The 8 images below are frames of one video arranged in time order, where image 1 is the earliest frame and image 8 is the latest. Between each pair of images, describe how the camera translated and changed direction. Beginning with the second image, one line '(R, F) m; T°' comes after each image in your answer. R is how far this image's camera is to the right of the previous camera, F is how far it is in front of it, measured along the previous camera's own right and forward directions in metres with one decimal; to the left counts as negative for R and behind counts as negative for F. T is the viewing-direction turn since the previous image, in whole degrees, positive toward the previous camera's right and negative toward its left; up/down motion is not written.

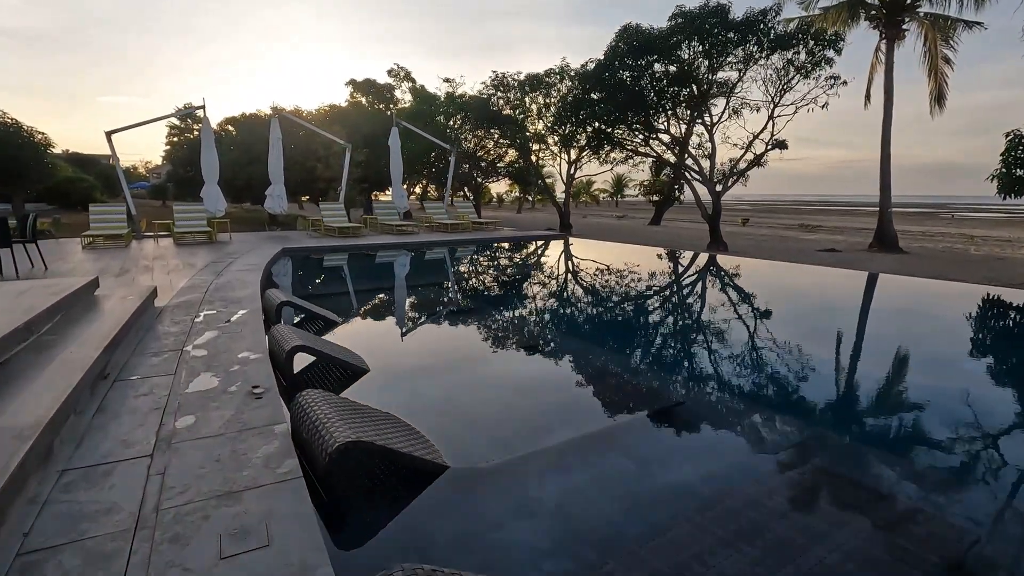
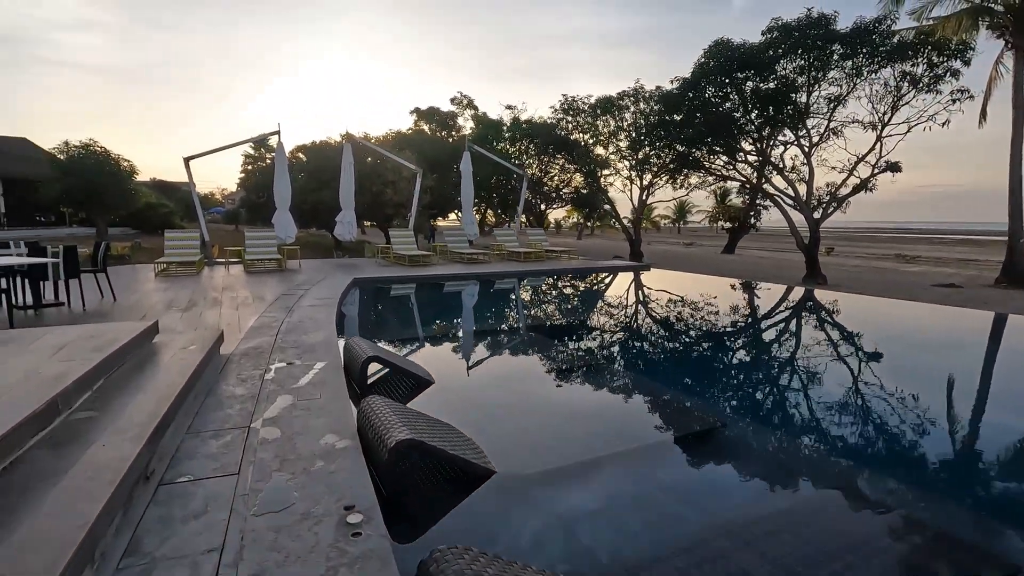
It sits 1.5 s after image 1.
(-0.6, +0.9) m; -6°
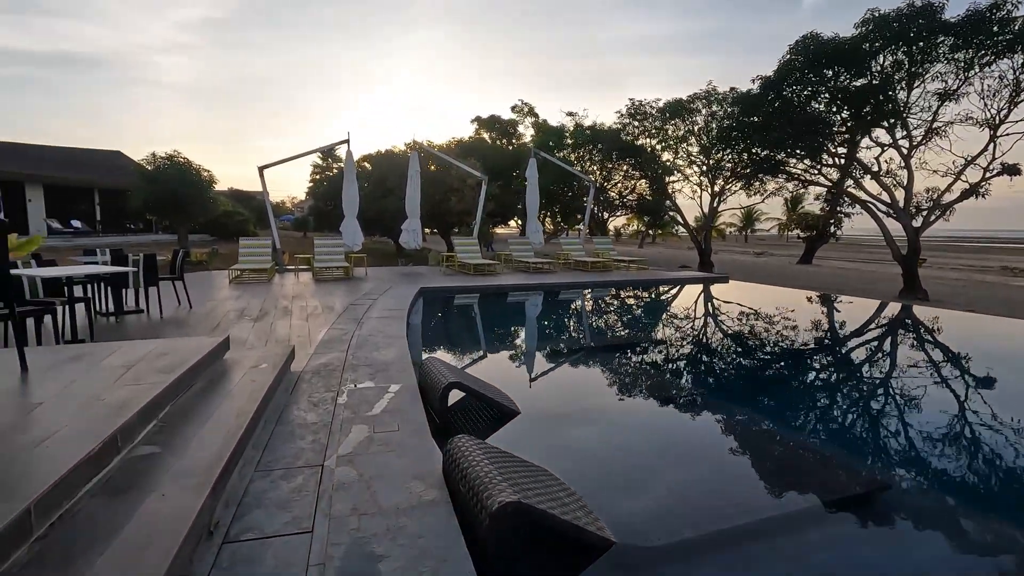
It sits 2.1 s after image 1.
(-0.2, +0.4) m; -6°
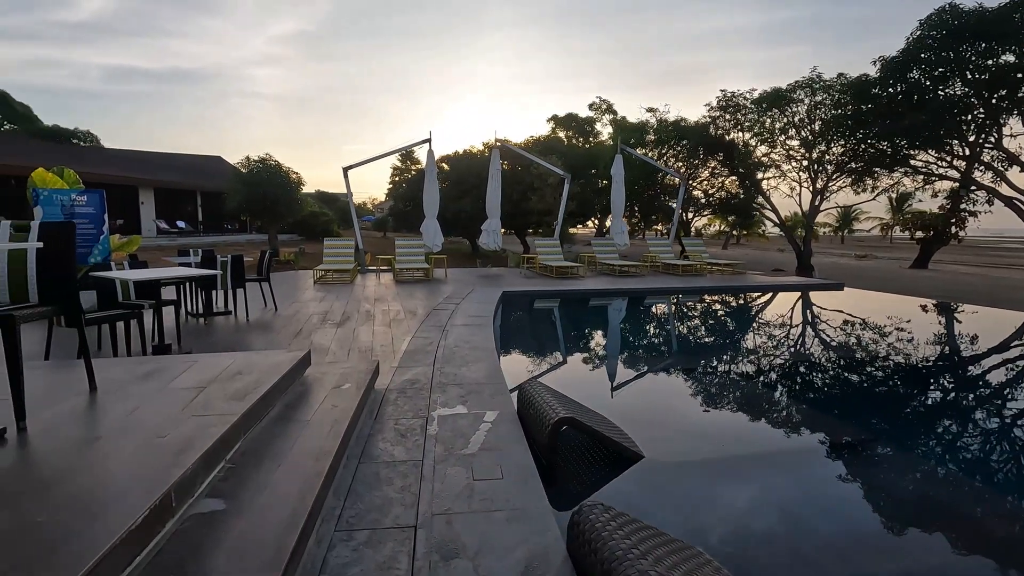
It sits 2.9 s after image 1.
(-0.2, +0.5) m; -8°
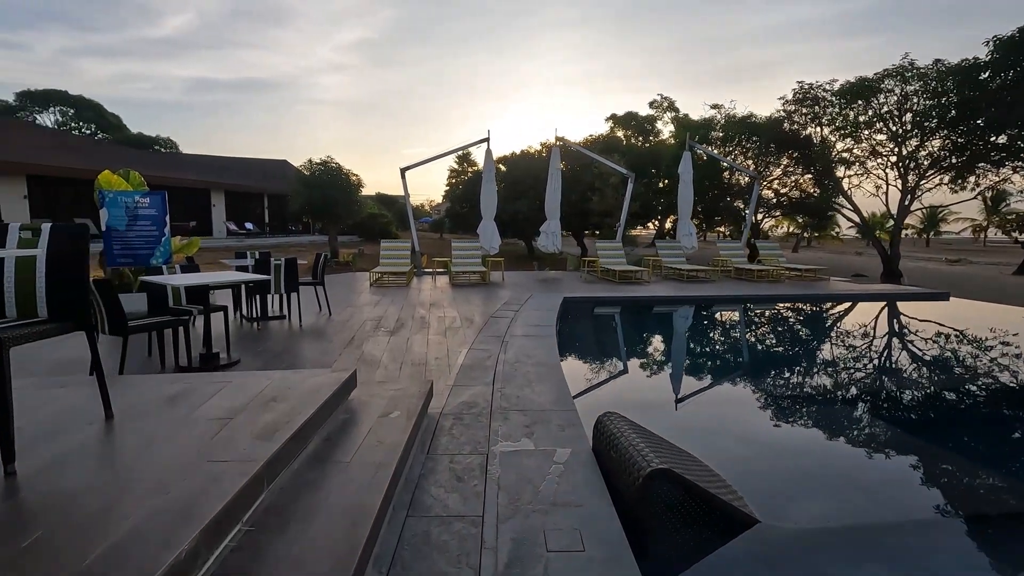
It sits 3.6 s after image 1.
(-0.1, +0.4) m; -6°
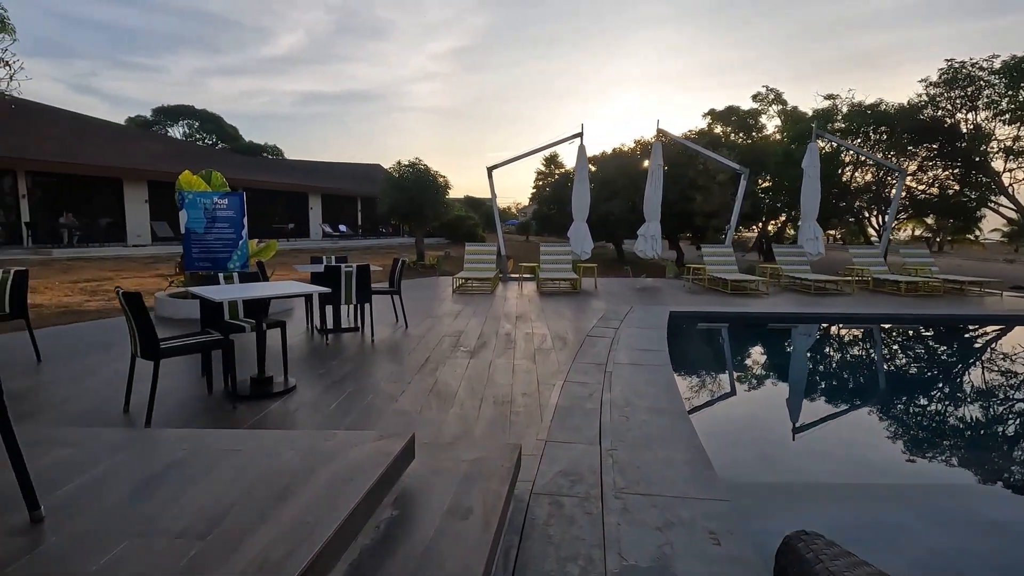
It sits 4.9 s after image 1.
(-0.2, +0.8) m; -9°
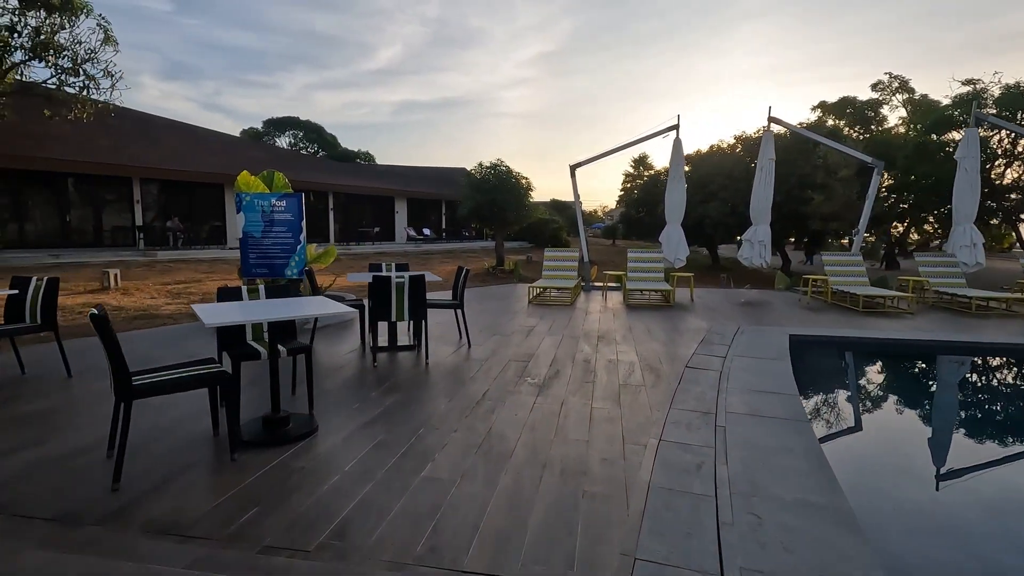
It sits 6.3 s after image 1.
(0.0, +0.8) m; -9°
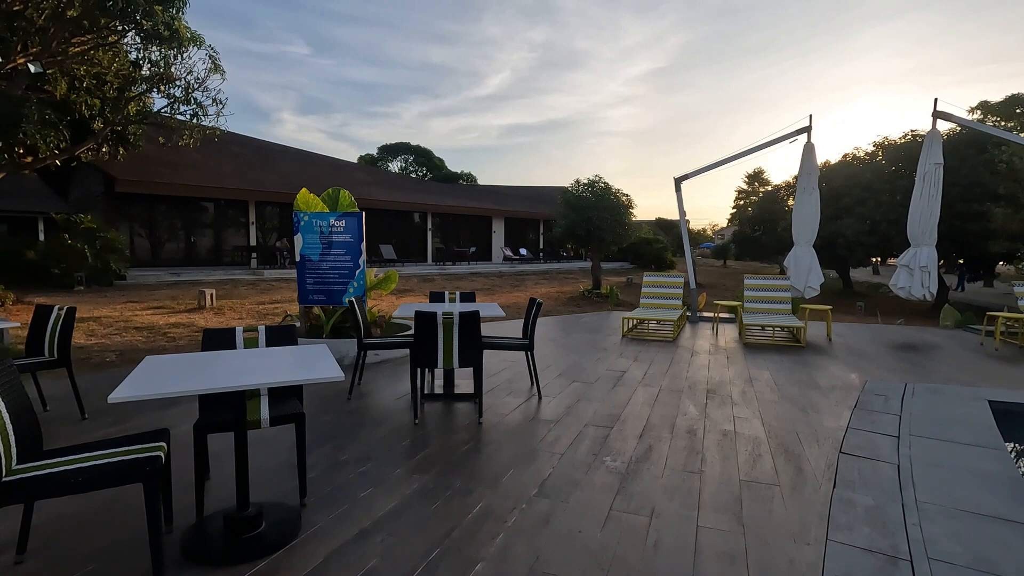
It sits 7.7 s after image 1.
(+0.1, +0.9) m; -11°
